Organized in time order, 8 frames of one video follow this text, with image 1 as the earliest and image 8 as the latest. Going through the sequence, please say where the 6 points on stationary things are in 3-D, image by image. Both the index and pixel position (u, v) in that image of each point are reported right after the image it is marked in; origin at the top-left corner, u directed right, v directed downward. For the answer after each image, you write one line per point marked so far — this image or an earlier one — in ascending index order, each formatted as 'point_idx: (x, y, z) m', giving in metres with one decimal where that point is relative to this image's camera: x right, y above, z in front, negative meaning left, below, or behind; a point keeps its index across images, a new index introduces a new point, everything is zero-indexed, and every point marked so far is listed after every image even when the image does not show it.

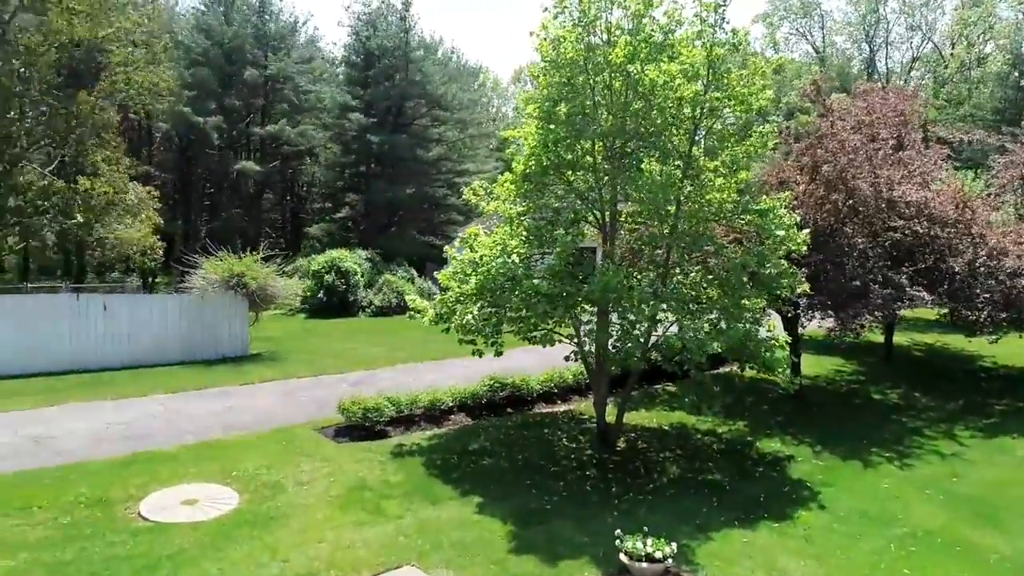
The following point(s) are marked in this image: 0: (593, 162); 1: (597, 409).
0: (+1.3, +2.0, +11.8) m
1: (+1.4, -2.1, +12.5) m
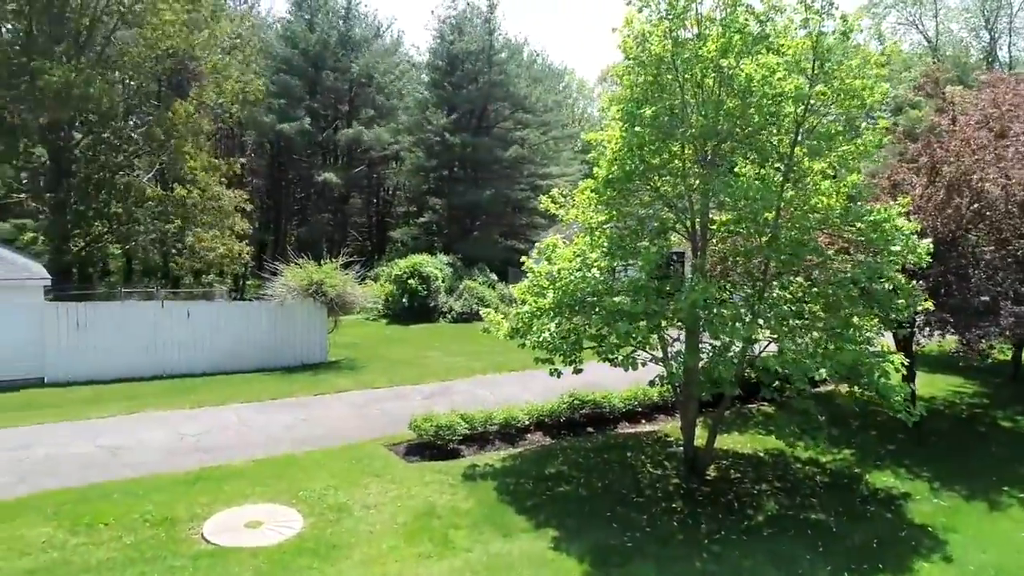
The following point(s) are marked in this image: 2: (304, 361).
0: (+2.5, +1.8, +10.8) m
1: (+2.7, -2.3, +11.5) m
2: (-5.3, -1.9, +18.8) m
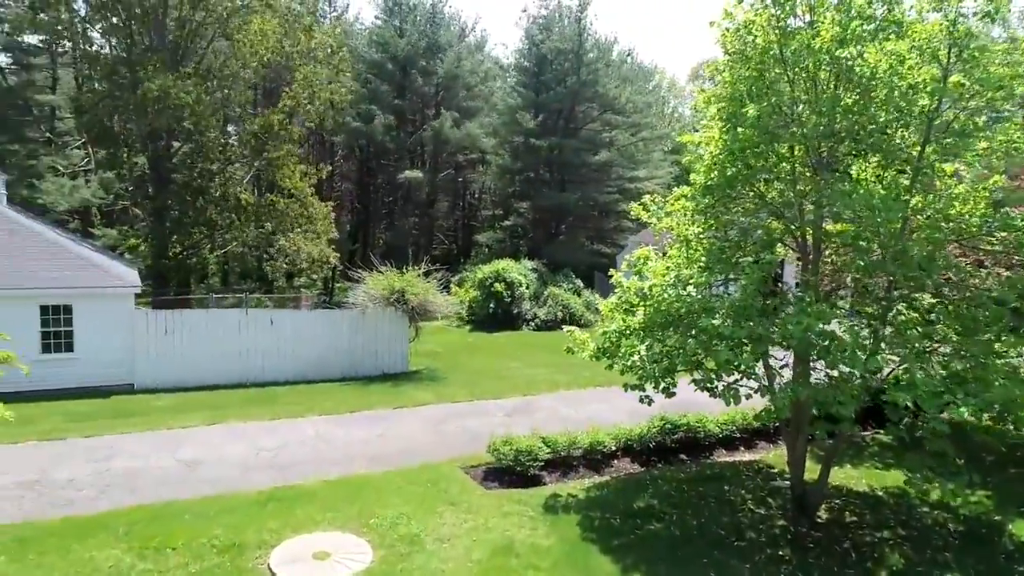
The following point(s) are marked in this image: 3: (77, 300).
0: (+3.7, +1.6, +9.6) m
1: (+3.9, -2.5, +10.3) m
2: (-3.2, -2.1, +18.5) m
3: (-9.1, -0.3, +15.3) m
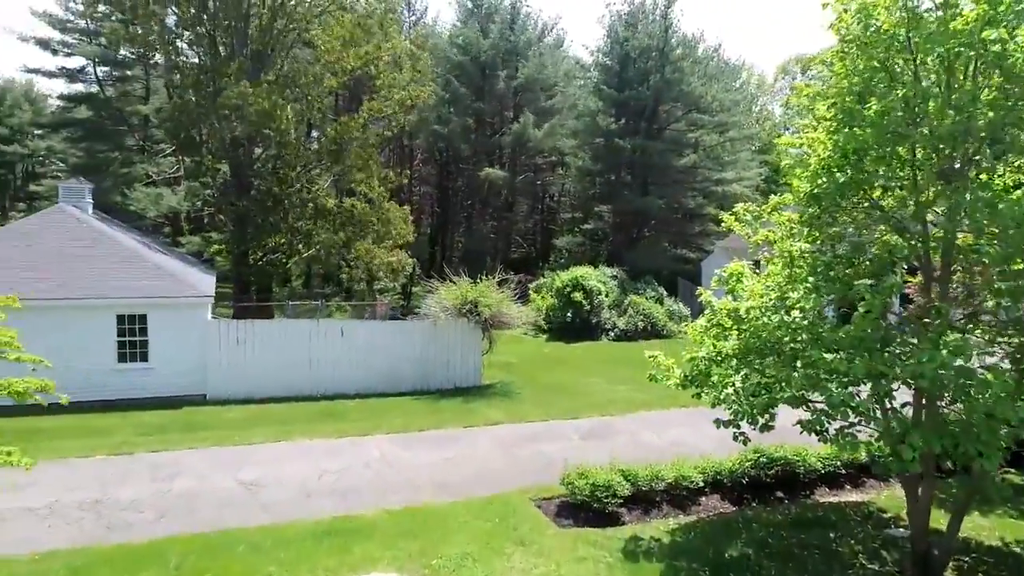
0: (+4.6, +1.3, +8.3) m
1: (+4.8, -2.8, +8.9) m
2: (-1.3, -2.3, +17.8) m
3: (-7.5, -0.5, +15.3) m
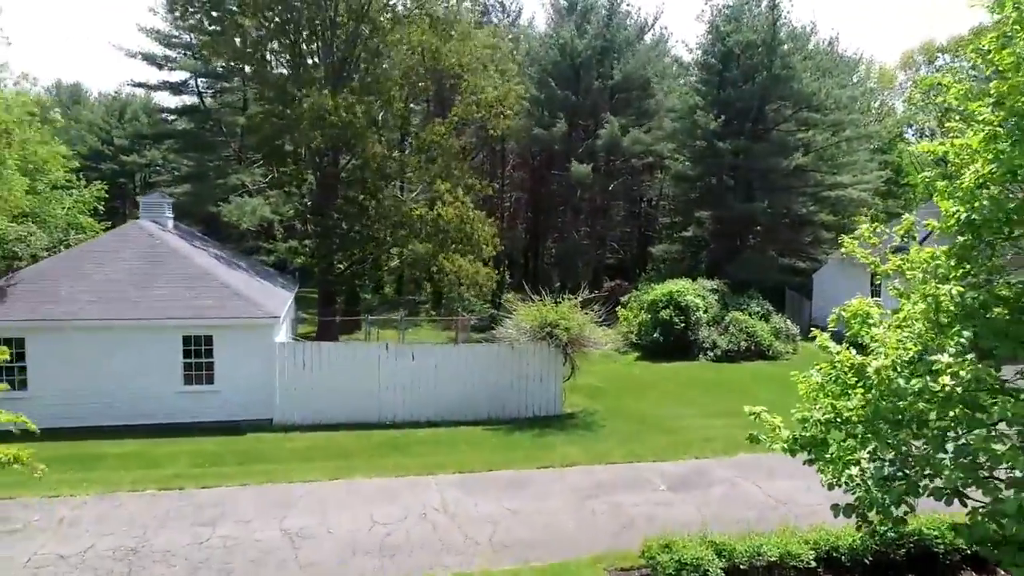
0: (+5.1, +0.8, +6.2) m
1: (+5.4, -3.3, +6.8) m
2: (+0.5, -2.8, +16.4) m
3: (-5.9, -0.9, +14.7) m
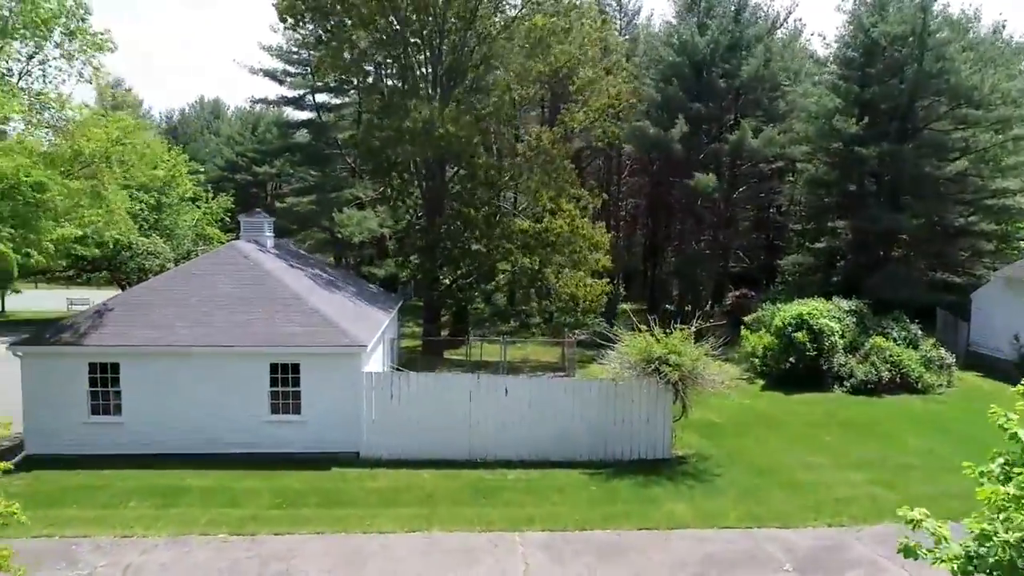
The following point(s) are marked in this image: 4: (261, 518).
0: (+5.5, +0.2, +3.9) m
1: (+5.9, -3.9, +4.4) m
2: (+2.6, -3.4, +14.8) m
3: (-4.0, -1.4, +14.2) m
4: (-3.9, -3.6, +11.5) m
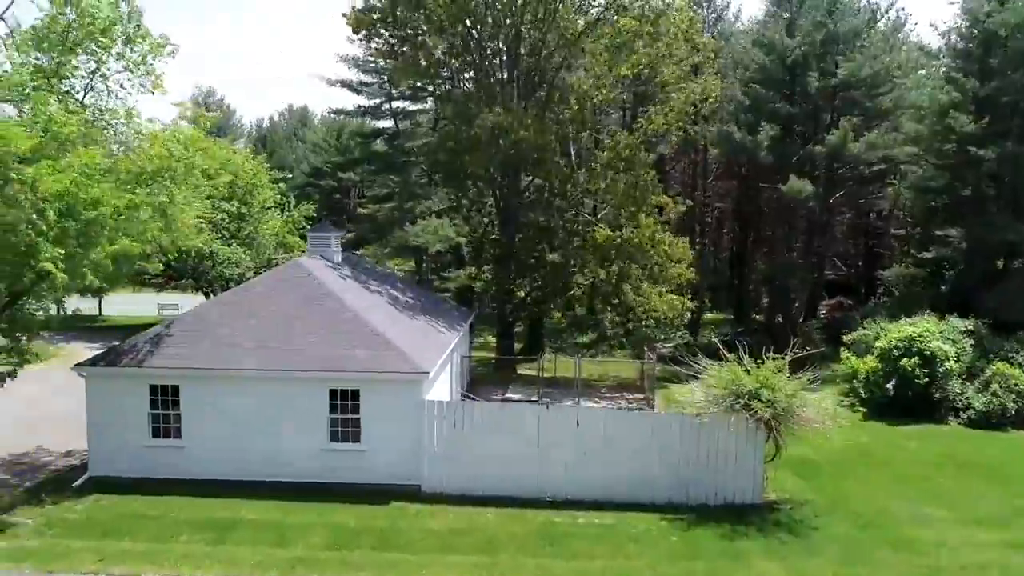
0: (+5.6, -0.3, +2.2) m
1: (+6.0, -4.4, +2.7) m
2: (+3.9, -3.9, +13.3) m
3: (-2.7, -1.8, +13.4) m
4: (-2.9, -4.0, +10.8) m
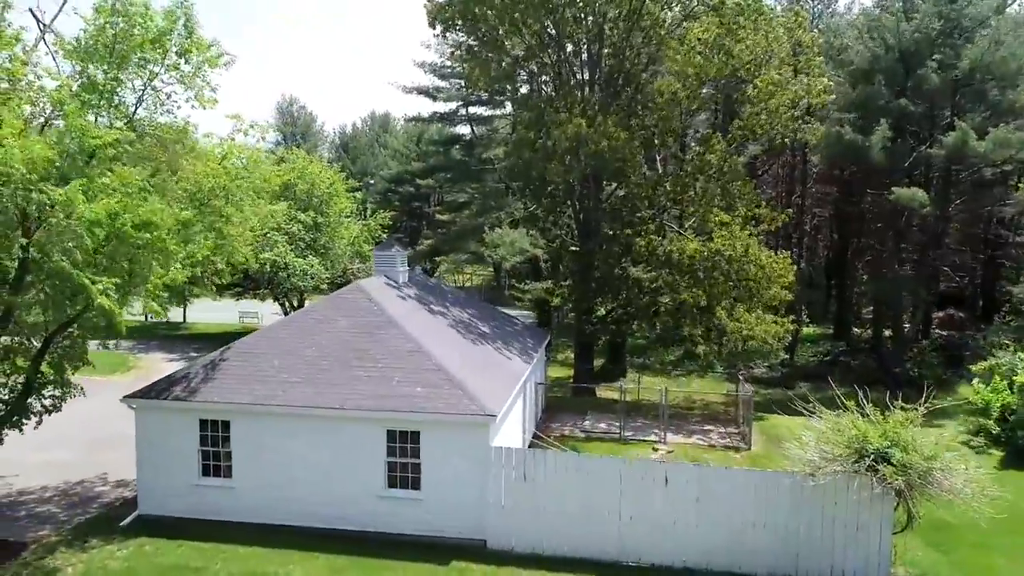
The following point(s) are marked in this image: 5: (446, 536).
0: (+5.7, -0.8, 0.0) m
1: (+6.0, -4.9, +0.4) m
2: (+5.1, -4.4, +11.2) m
3: (-1.4, -2.3, +12.1) m
4: (-2.0, -4.5, +9.5) m
5: (-1.1, -4.1, +12.3) m
